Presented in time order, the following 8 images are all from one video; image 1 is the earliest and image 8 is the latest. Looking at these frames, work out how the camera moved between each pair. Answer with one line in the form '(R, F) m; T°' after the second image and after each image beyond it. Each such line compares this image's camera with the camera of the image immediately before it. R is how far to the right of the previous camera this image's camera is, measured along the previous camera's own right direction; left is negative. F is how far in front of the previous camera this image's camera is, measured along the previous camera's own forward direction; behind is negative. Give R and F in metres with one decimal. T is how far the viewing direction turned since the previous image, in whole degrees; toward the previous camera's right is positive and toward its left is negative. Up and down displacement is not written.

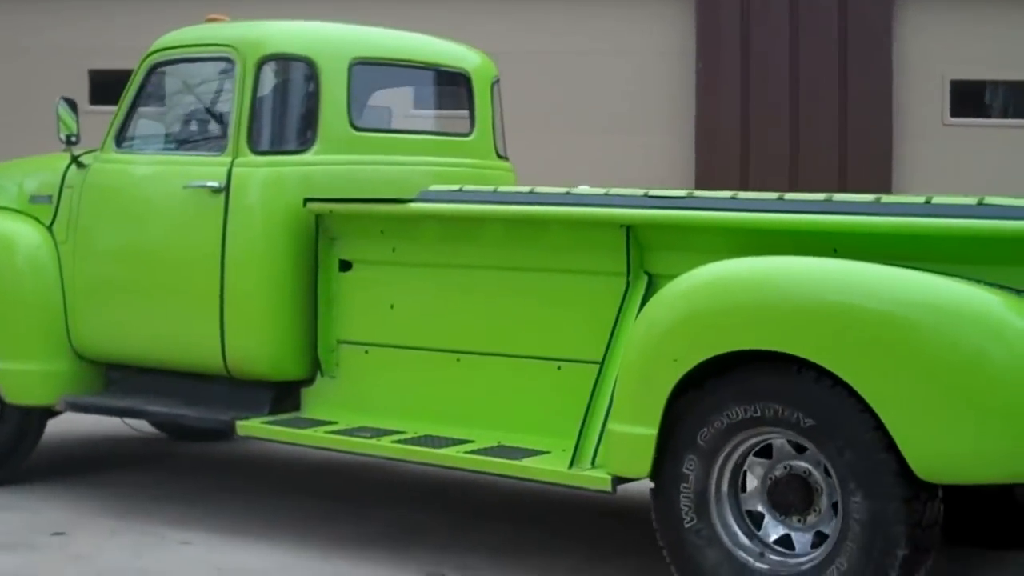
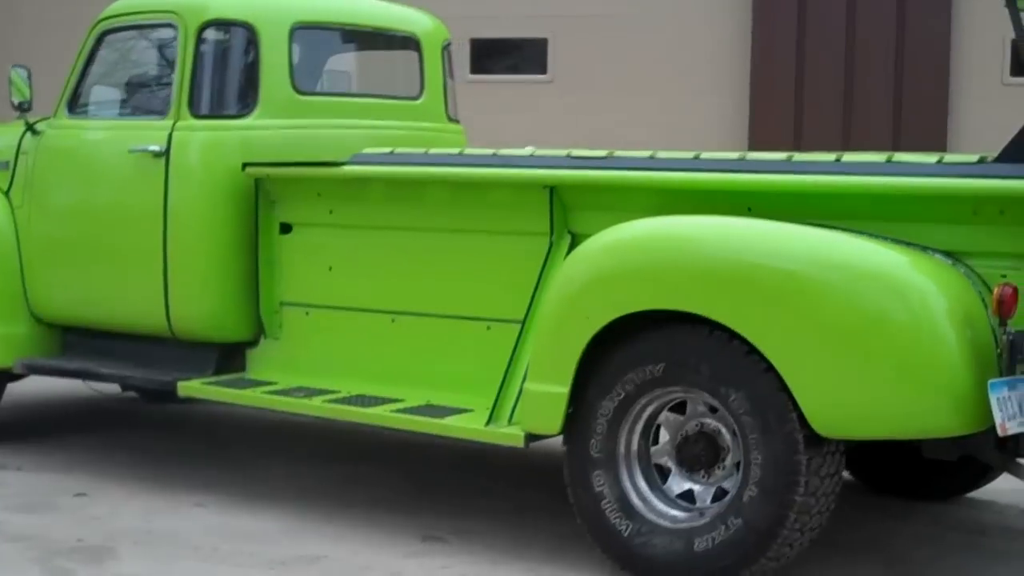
(+0.7, +0.1) m; -5°
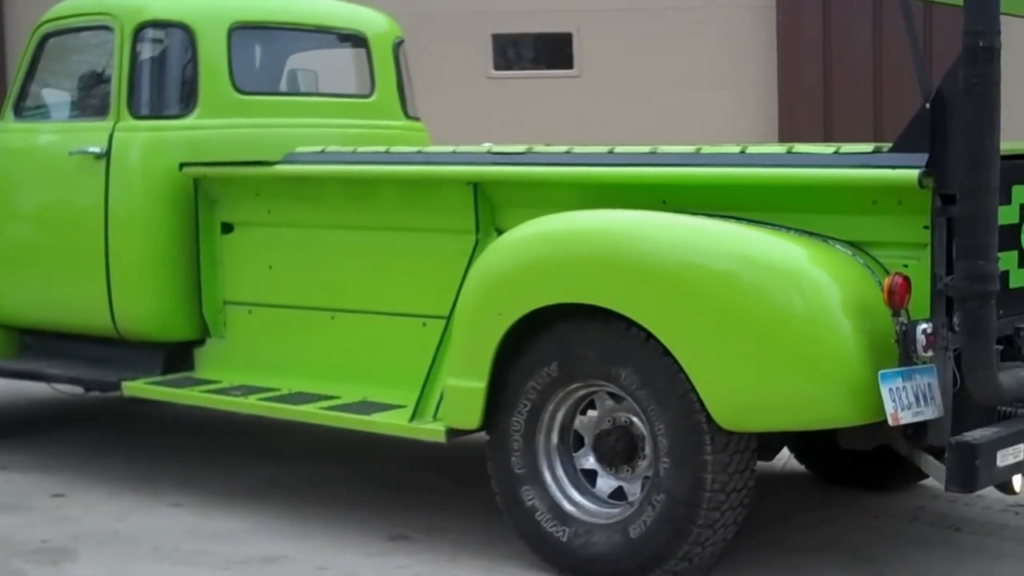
(+0.3, 0.0) m; -1°
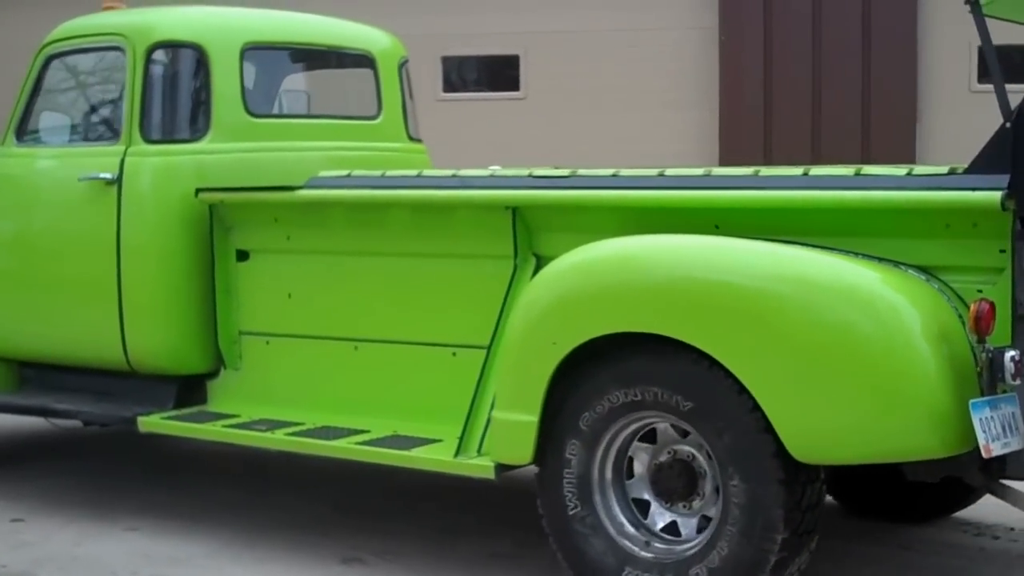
(-0.3, +0.2) m; +2°
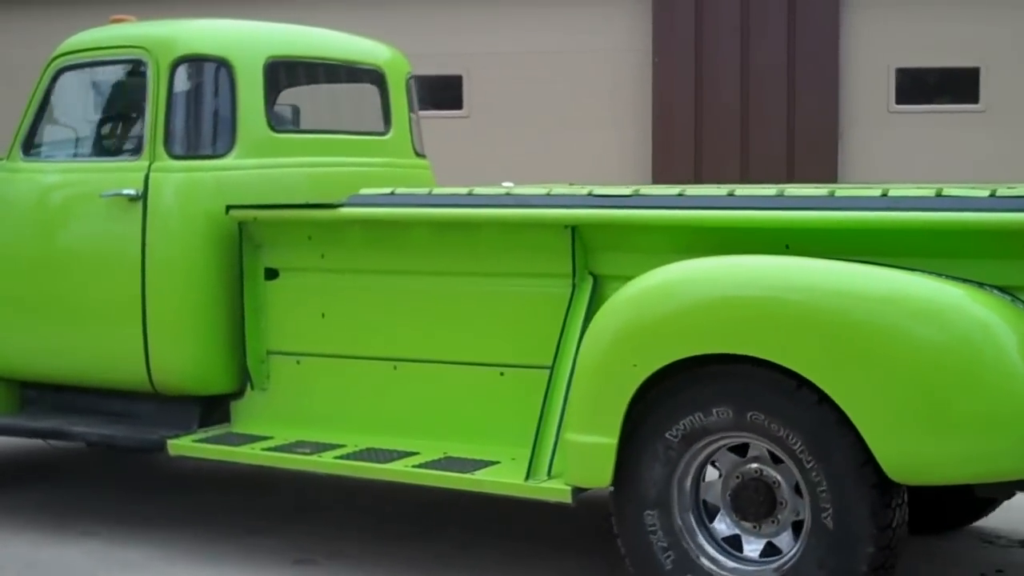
(-0.5, +0.1) m; +4°
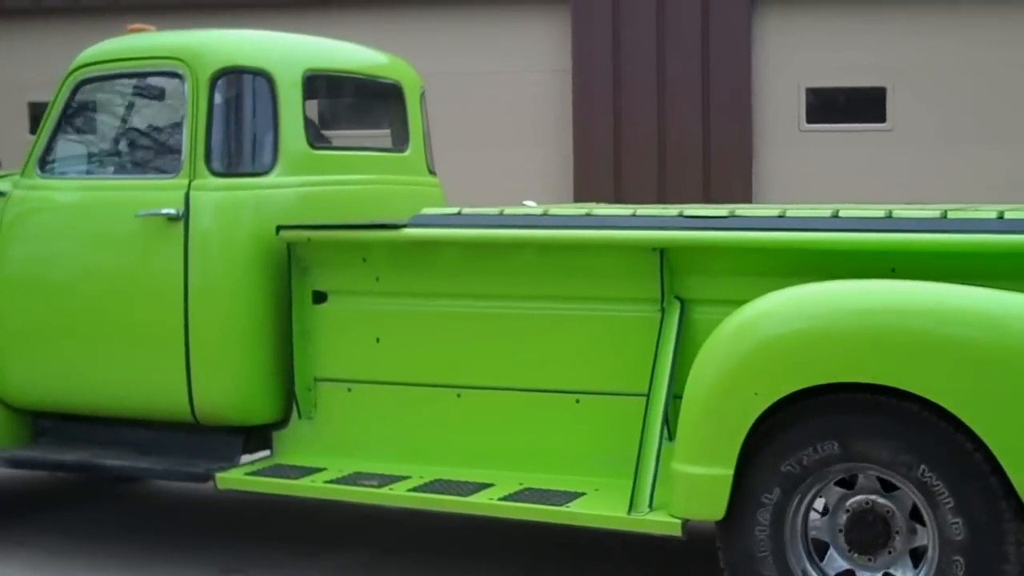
(-0.7, +0.2) m; +5°
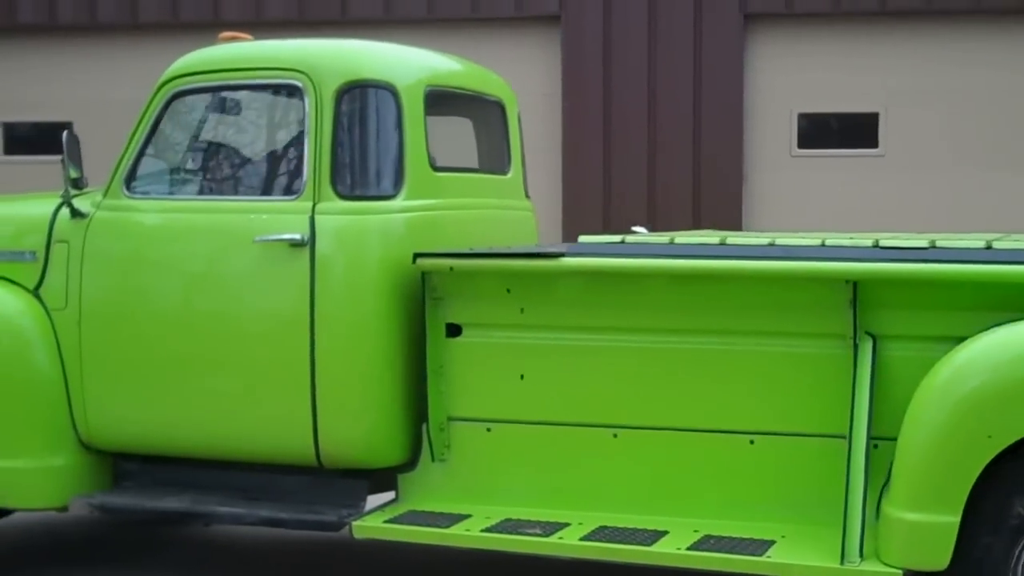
(-0.8, +0.4) m; +4°
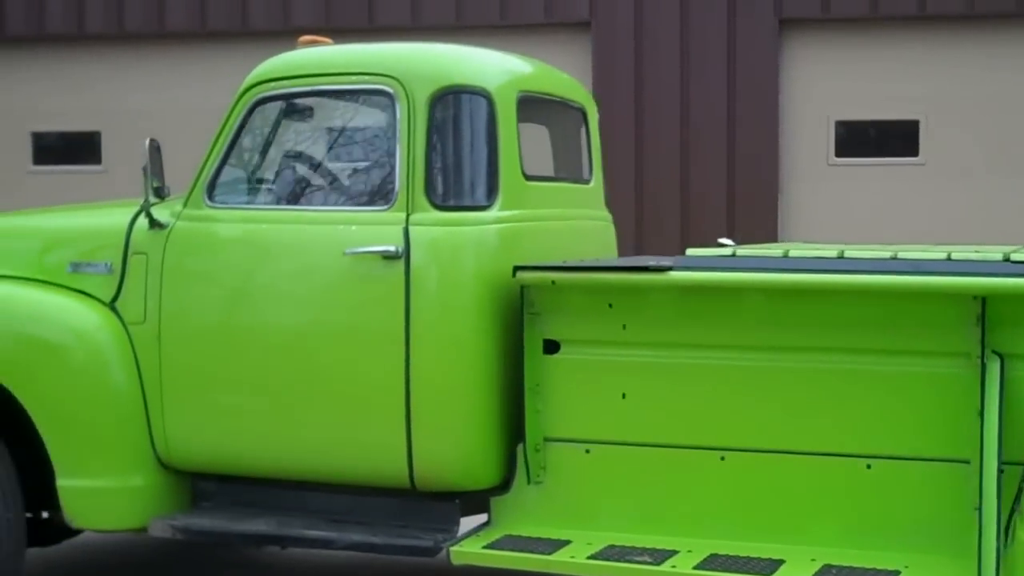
(-0.3, +0.2) m; 0°
